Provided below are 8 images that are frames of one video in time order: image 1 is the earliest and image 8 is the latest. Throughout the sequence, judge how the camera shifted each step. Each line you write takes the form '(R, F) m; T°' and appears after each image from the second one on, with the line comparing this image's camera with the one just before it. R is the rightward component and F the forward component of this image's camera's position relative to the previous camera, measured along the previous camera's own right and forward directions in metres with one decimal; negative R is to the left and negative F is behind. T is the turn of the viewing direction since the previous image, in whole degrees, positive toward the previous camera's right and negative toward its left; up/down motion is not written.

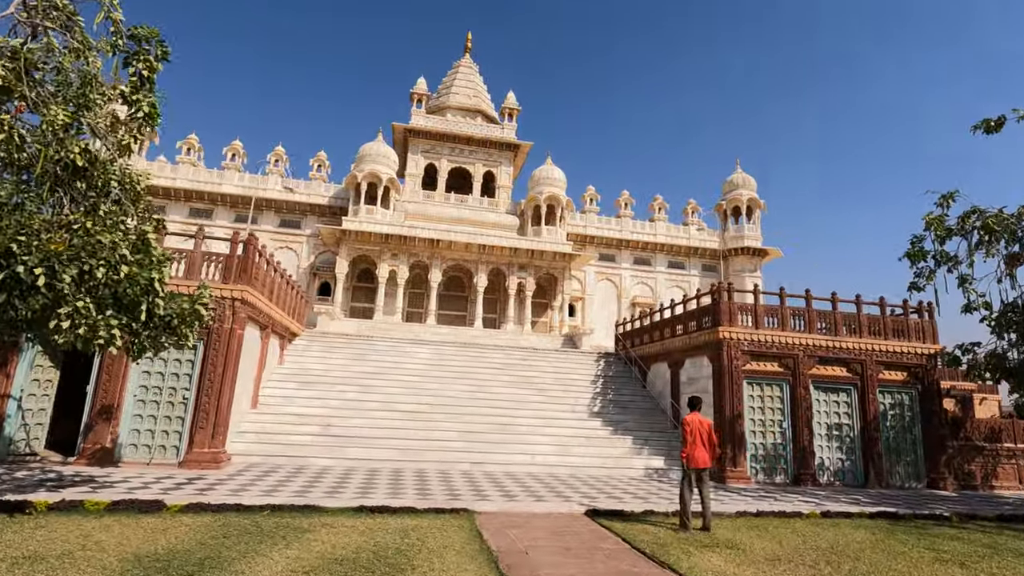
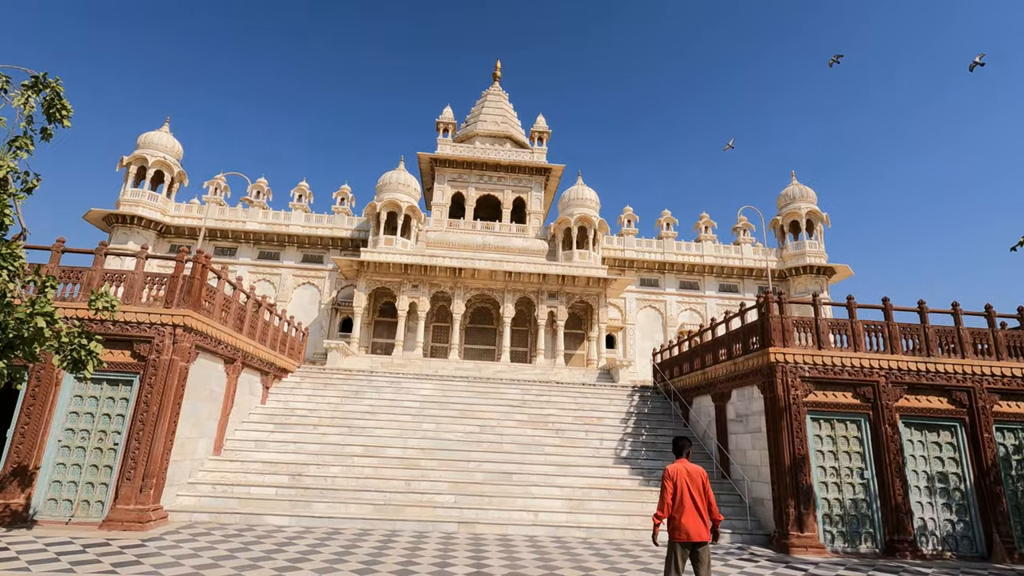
(+1.0, +1.8) m; -6°
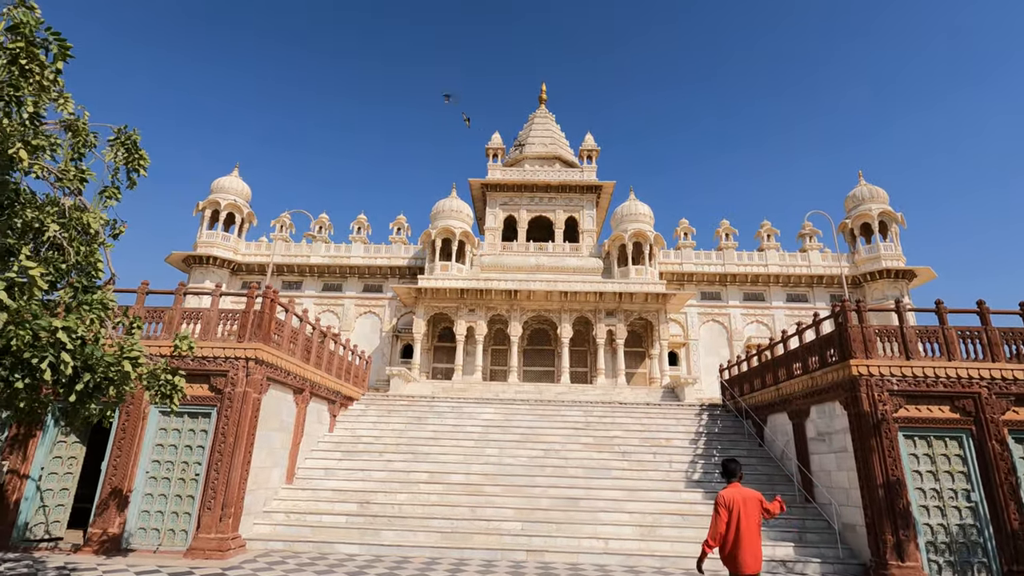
(0.0, +0.1) m; -6°
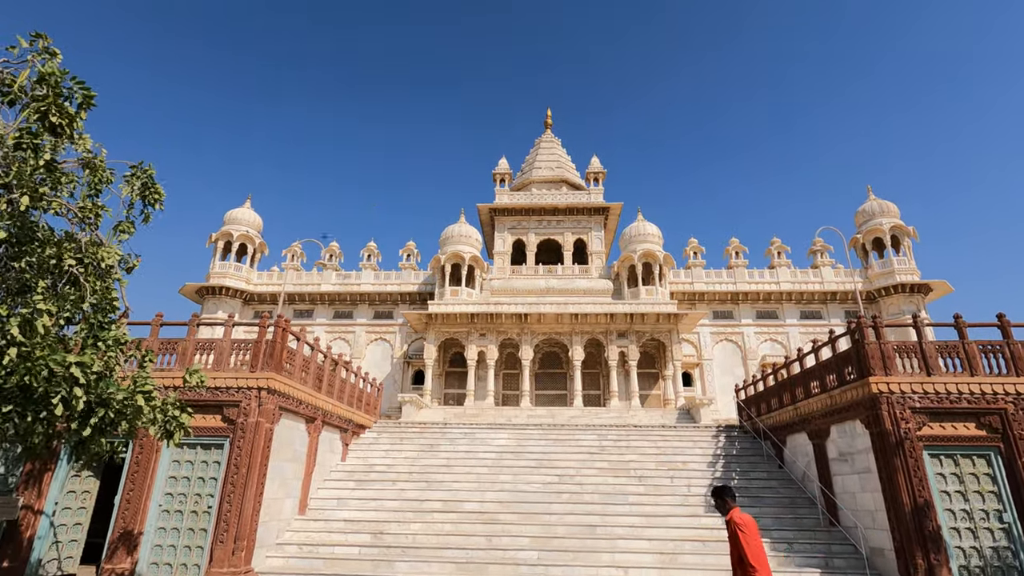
(0.0, 0.0) m; -1°
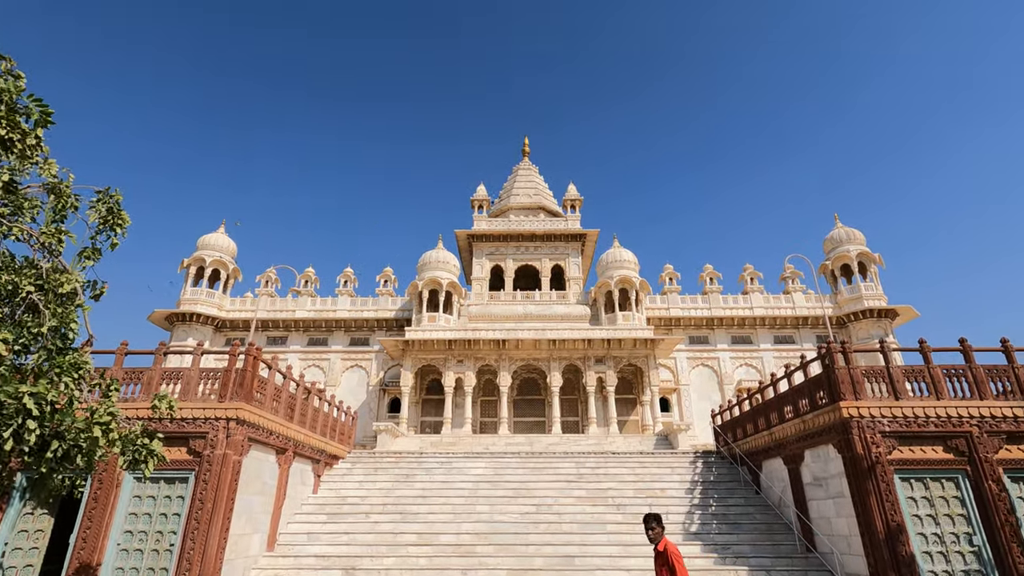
(0.0, 0.0) m; +2°
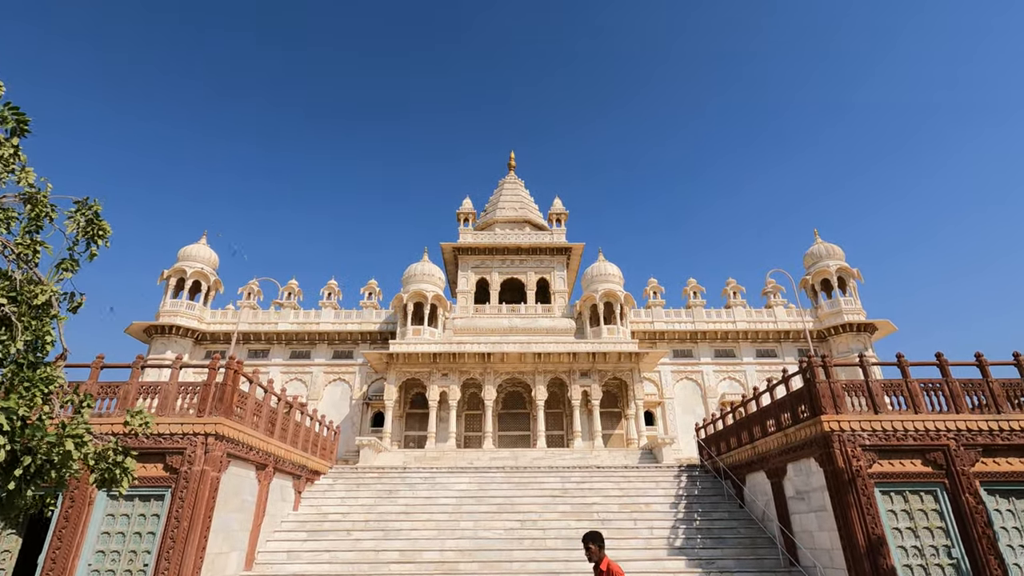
(0.0, 0.0) m; +2°
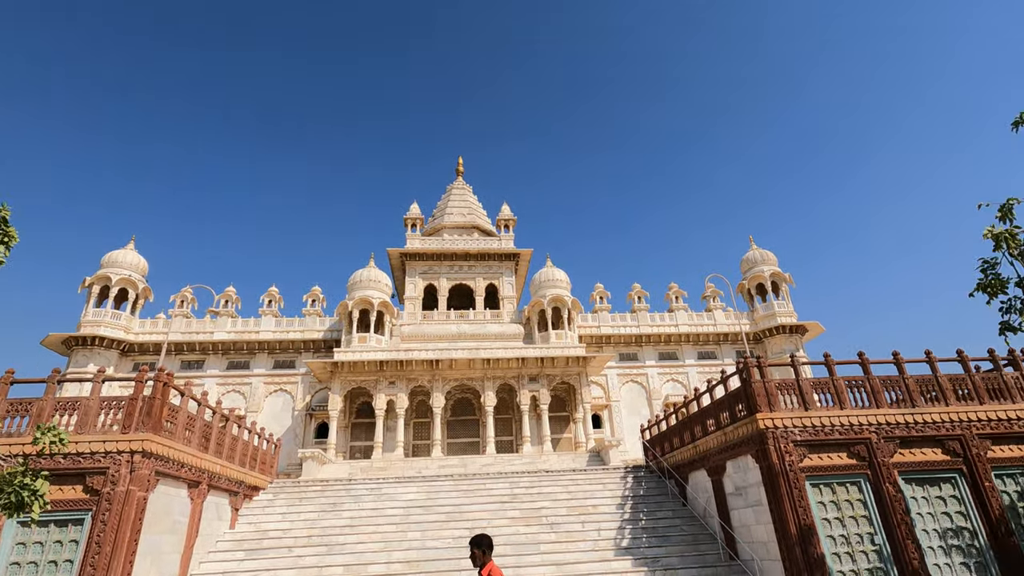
(0.0, 0.0) m; +5°
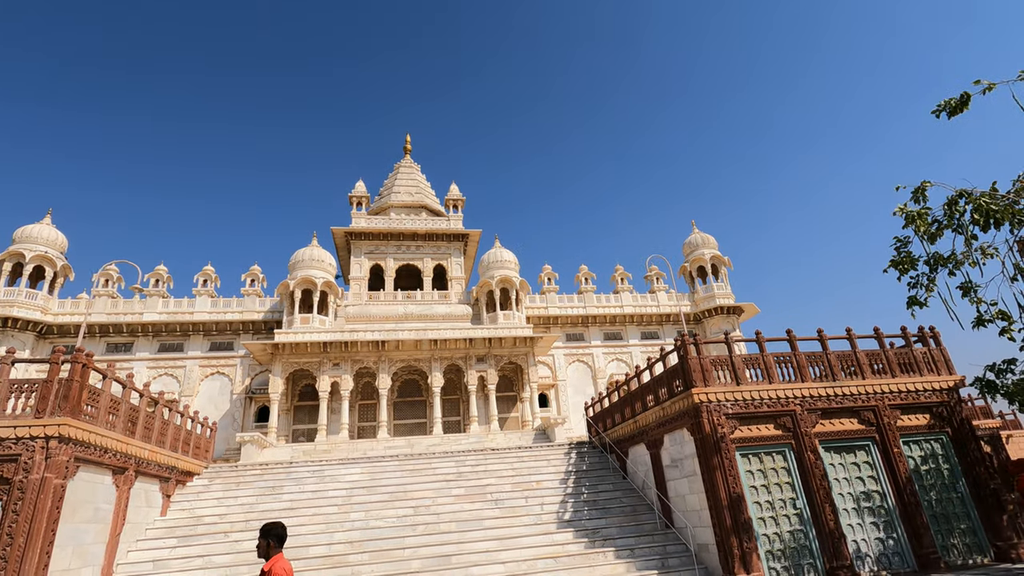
(+0.1, 0.0) m; +5°
